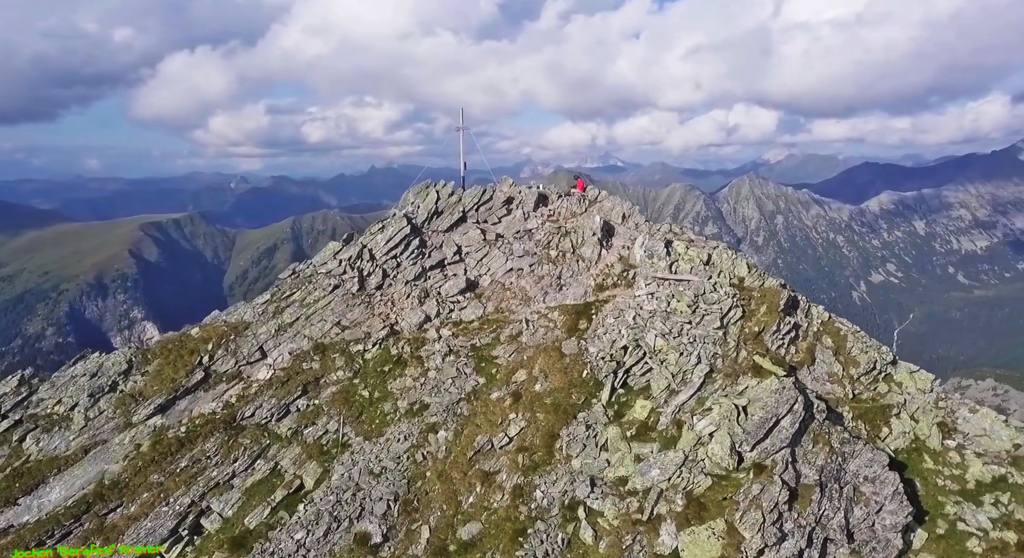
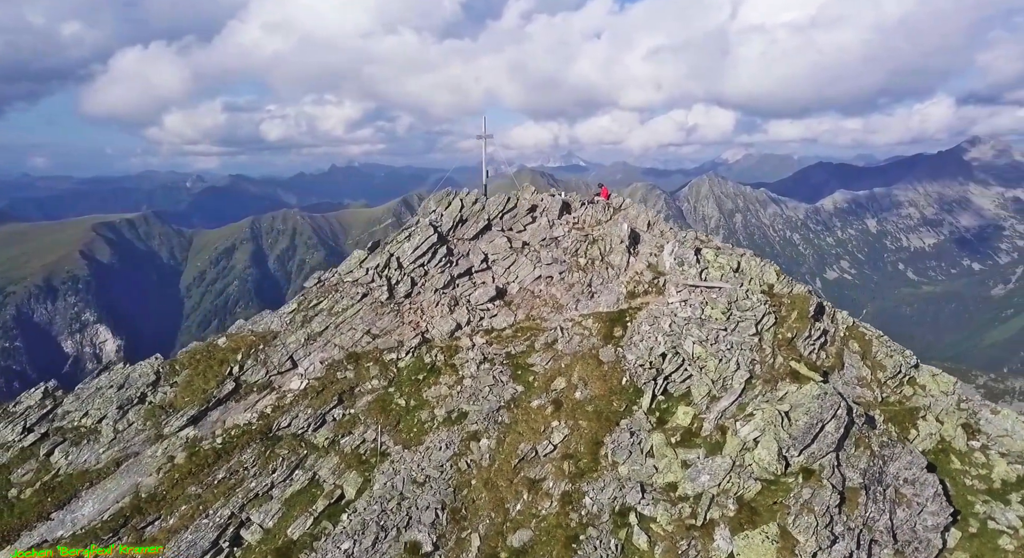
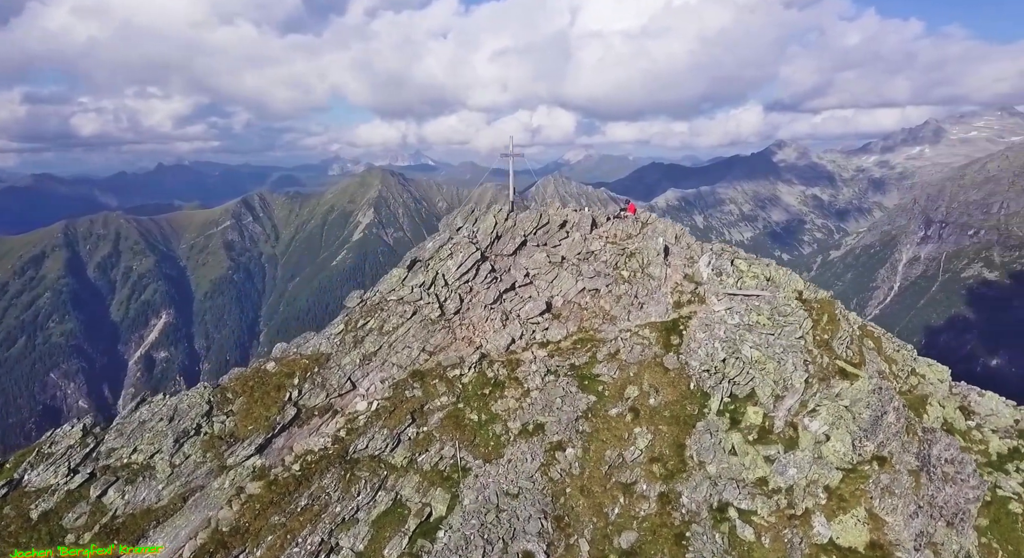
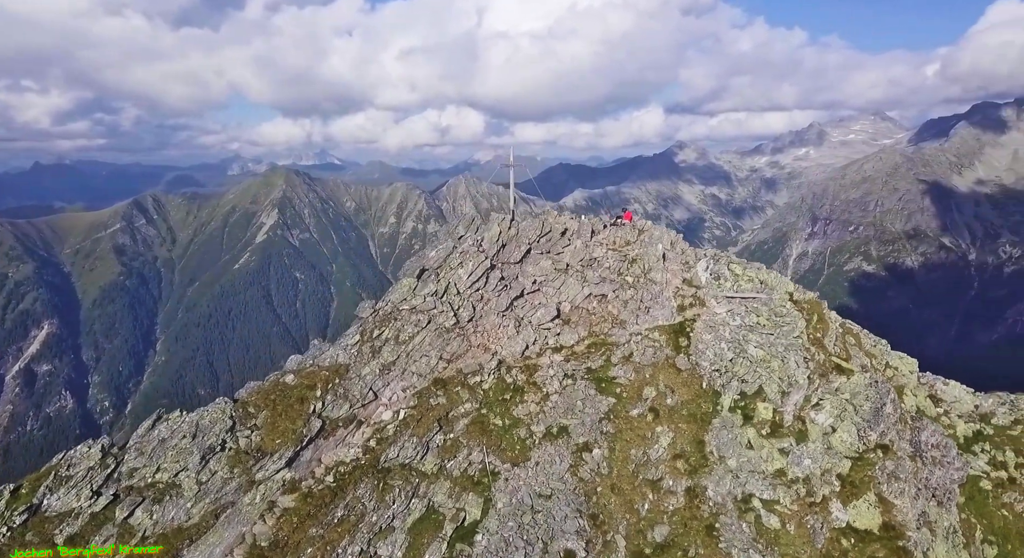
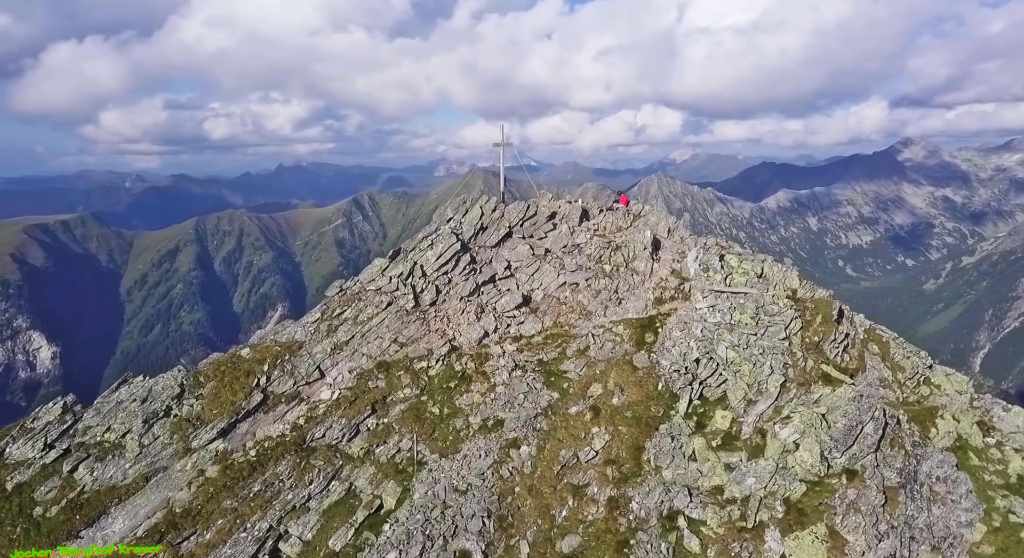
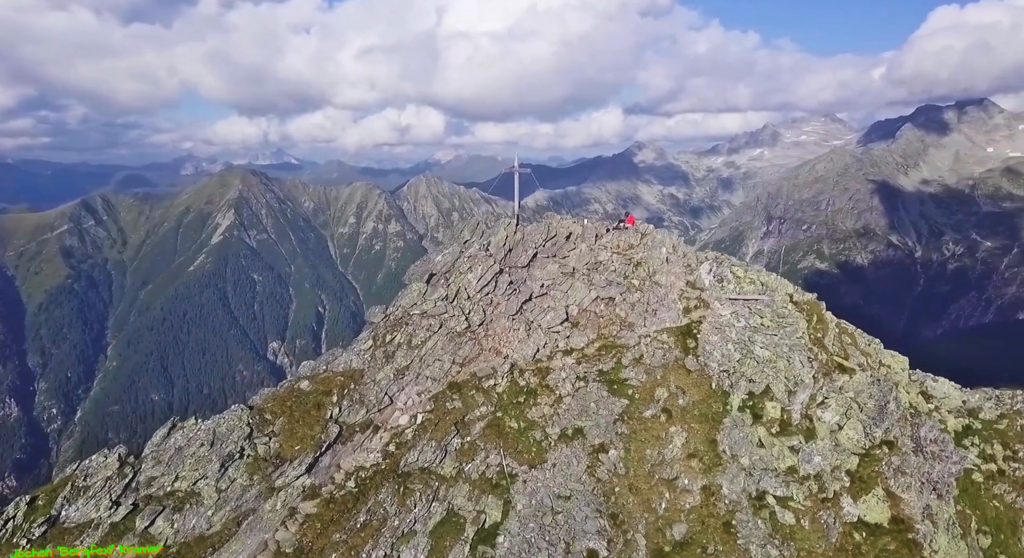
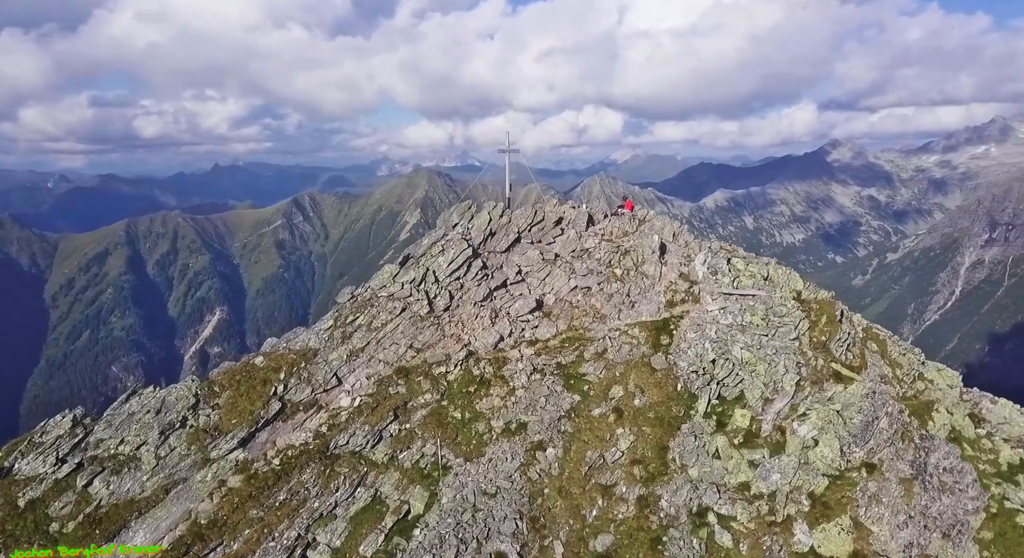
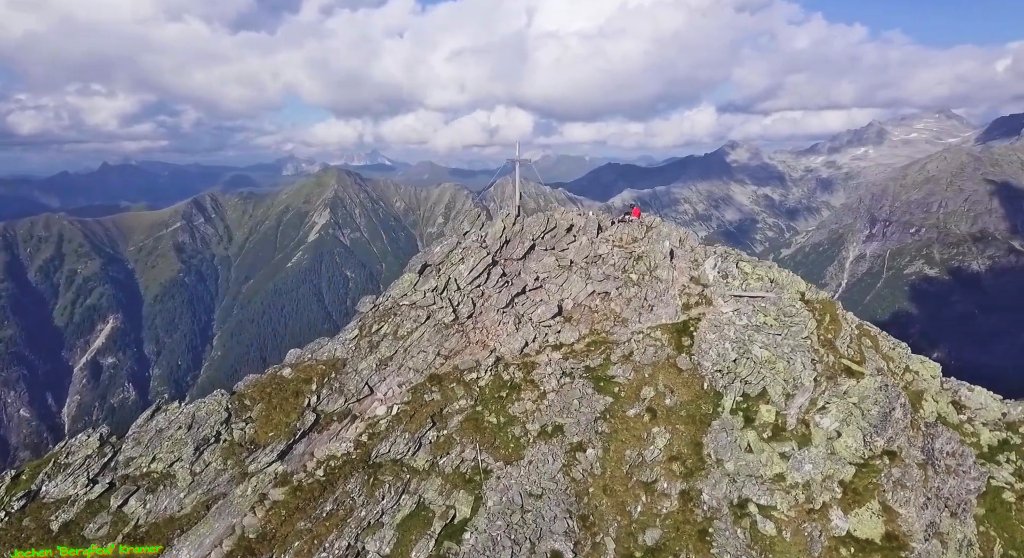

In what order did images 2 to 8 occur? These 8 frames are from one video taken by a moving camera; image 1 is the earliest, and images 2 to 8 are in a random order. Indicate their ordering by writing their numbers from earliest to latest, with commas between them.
2, 5, 7, 3, 8, 4, 6
